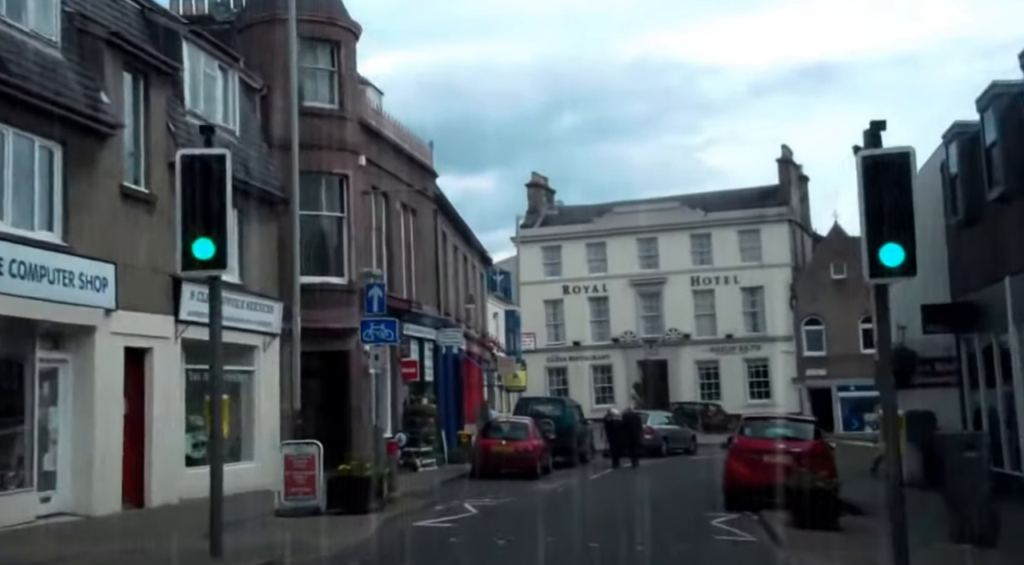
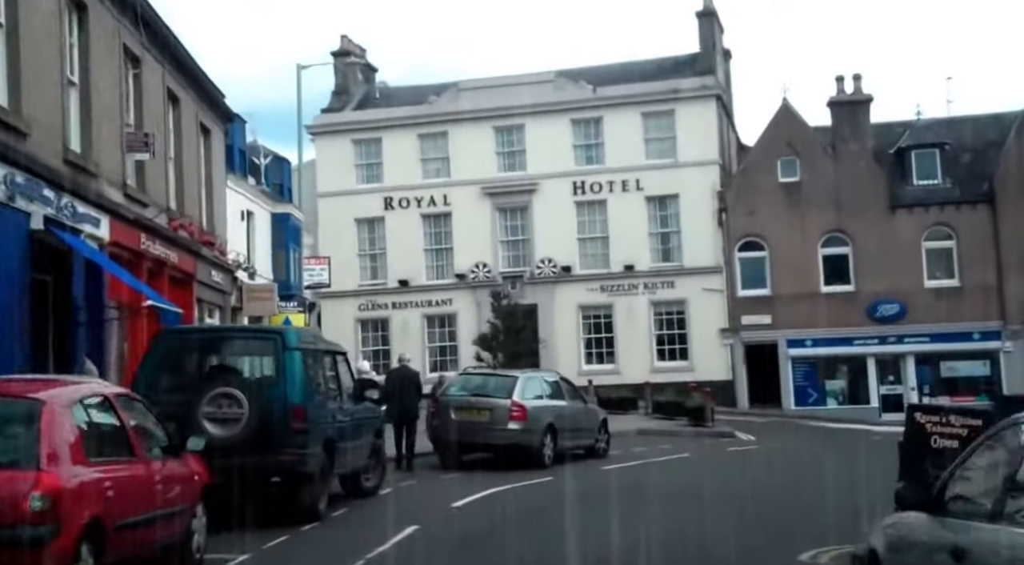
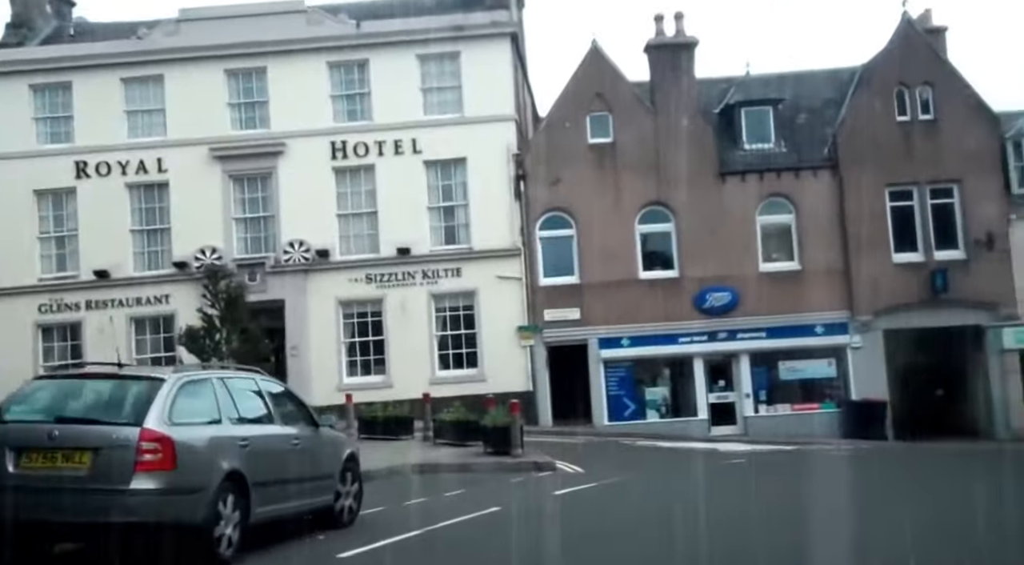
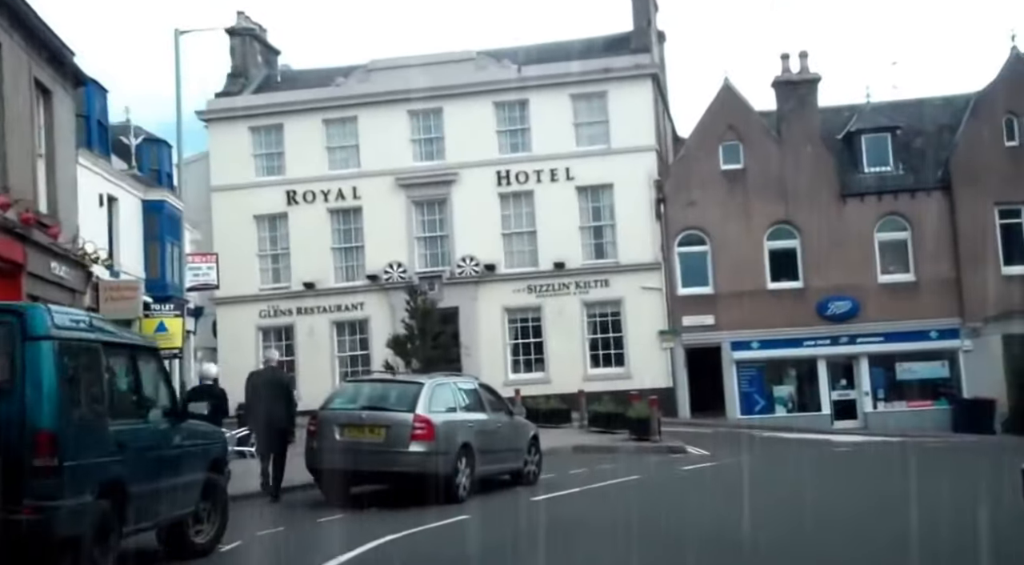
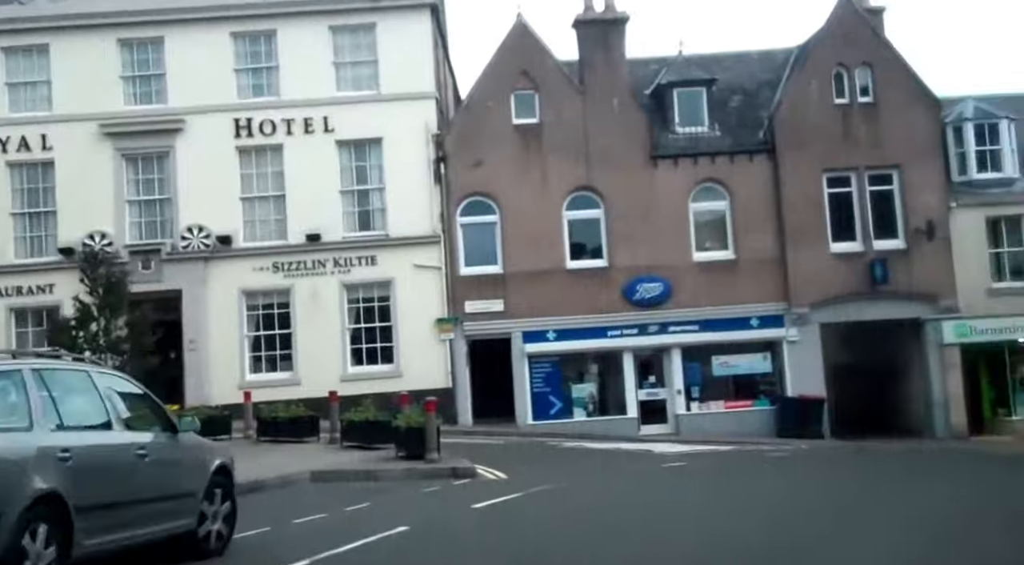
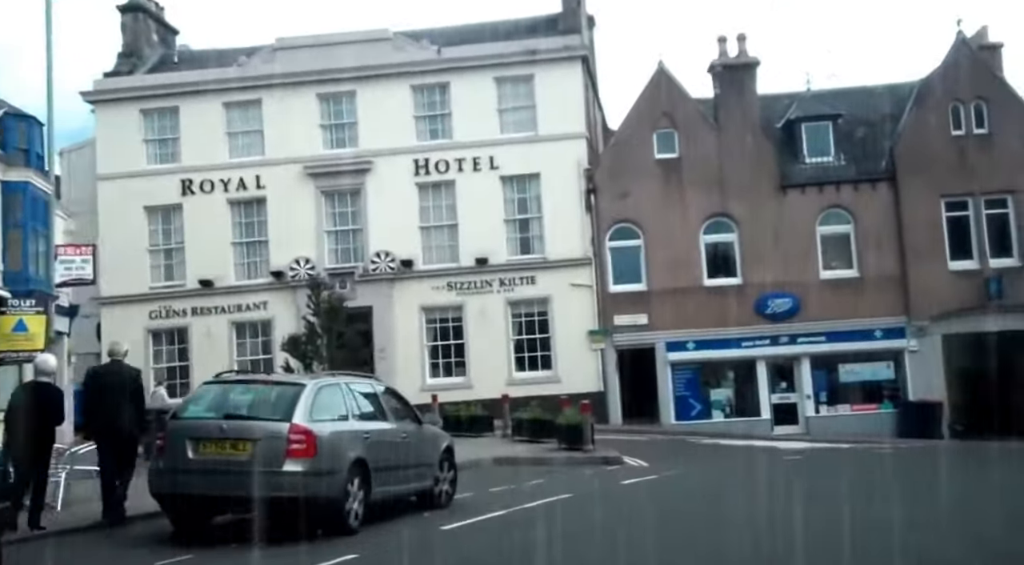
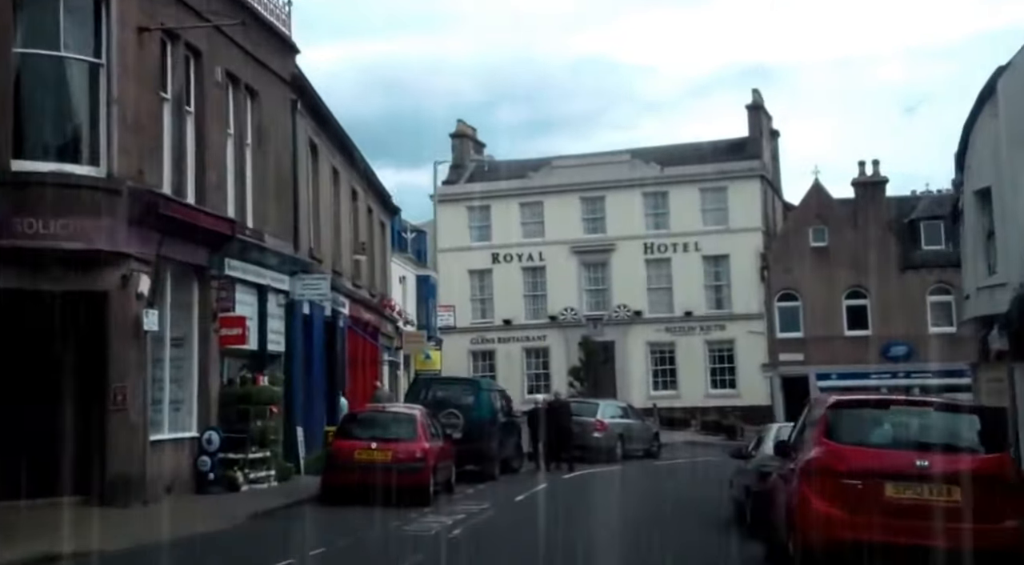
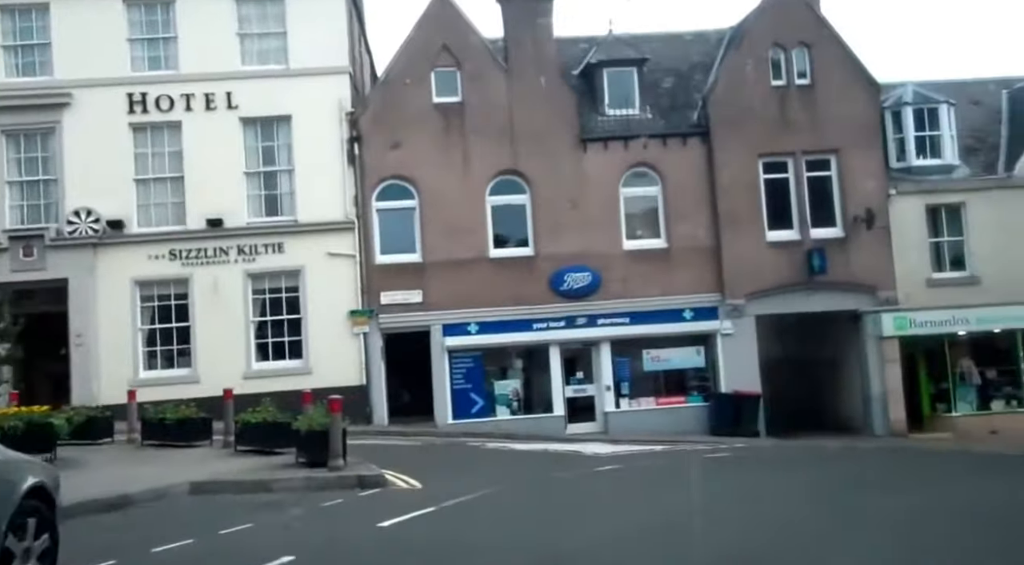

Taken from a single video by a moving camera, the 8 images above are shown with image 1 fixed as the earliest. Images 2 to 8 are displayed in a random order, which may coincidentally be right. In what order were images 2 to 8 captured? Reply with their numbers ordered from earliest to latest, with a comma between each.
7, 2, 4, 6, 3, 5, 8
